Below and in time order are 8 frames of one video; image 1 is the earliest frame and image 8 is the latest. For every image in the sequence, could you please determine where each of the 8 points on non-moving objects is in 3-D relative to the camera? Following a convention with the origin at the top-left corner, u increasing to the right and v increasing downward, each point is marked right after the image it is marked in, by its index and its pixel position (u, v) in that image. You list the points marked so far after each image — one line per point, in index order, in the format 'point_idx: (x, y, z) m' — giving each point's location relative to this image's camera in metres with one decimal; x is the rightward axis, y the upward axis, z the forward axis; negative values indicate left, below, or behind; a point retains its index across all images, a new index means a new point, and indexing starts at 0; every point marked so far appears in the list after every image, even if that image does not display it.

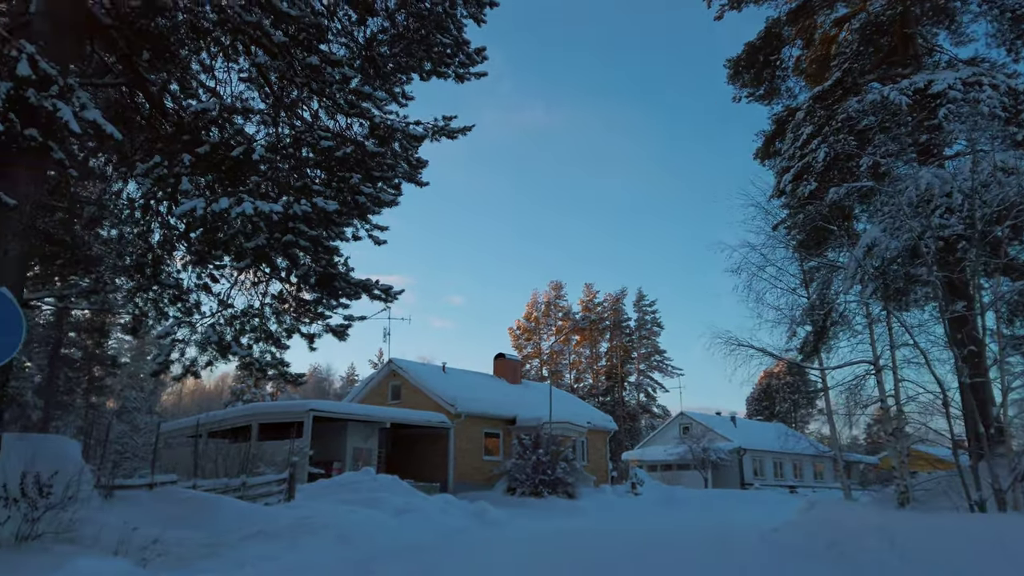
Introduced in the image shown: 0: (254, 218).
0: (-4.2, +1.1, +10.5) m
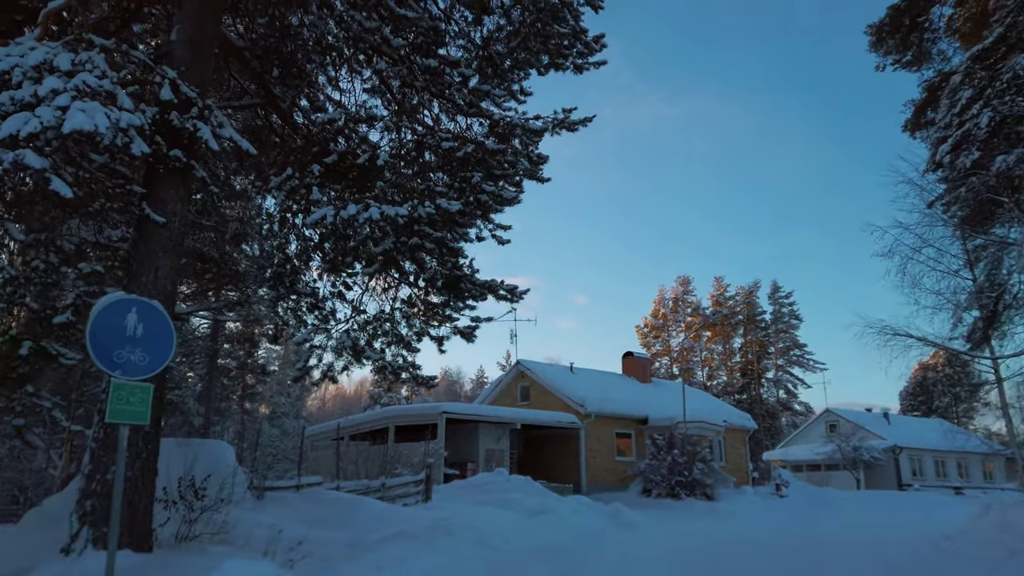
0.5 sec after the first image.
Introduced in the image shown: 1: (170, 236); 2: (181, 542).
0: (-2.1, +1.0, +10.4) m
1: (-5.2, +0.8, +9.8) m
2: (-4.8, -3.6, +9.4) m
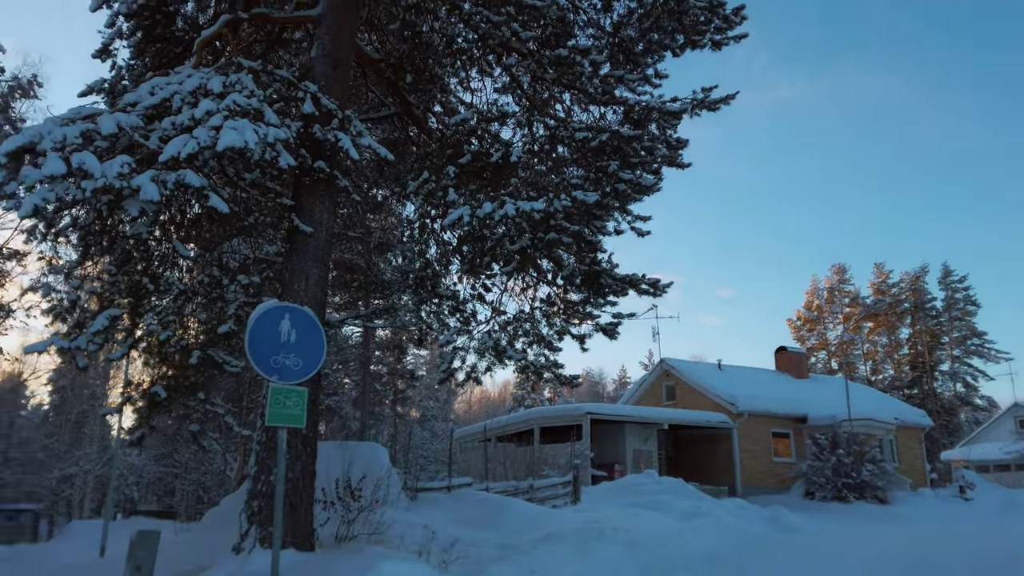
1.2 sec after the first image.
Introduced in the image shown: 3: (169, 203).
0: (0.0, +1.1, +10.0) m
1: (-3.0, +0.7, +10.0) m
2: (-2.6, -3.7, +9.6) m
3: (-4.7, +1.1, +8.7) m
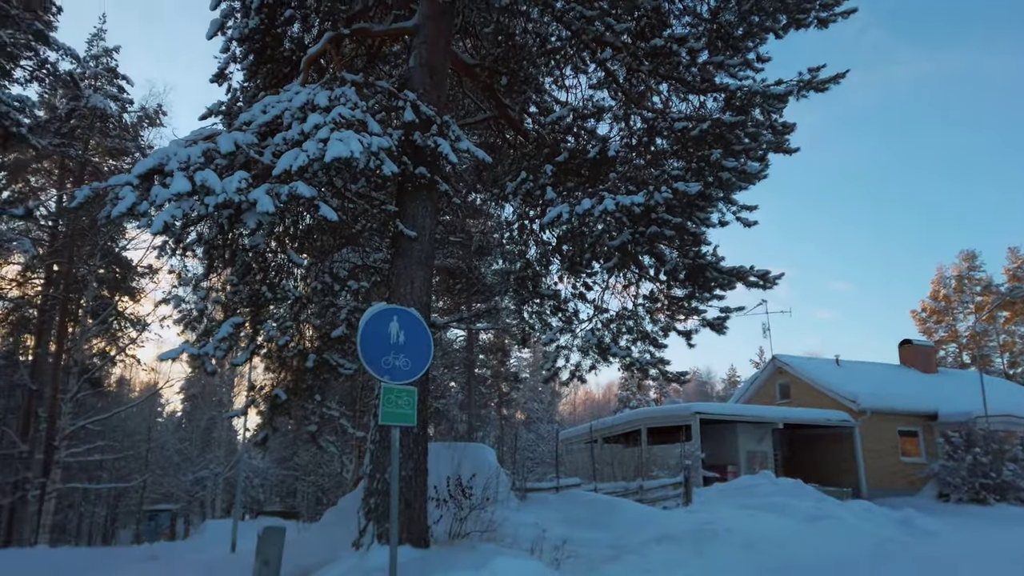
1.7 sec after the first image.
0: (+1.6, +1.2, +9.8) m
1: (-1.4, +0.6, +10.3) m
2: (-0.9, -3.7, +9.6) m
3: (-3.3, +1.0, +9.1) m
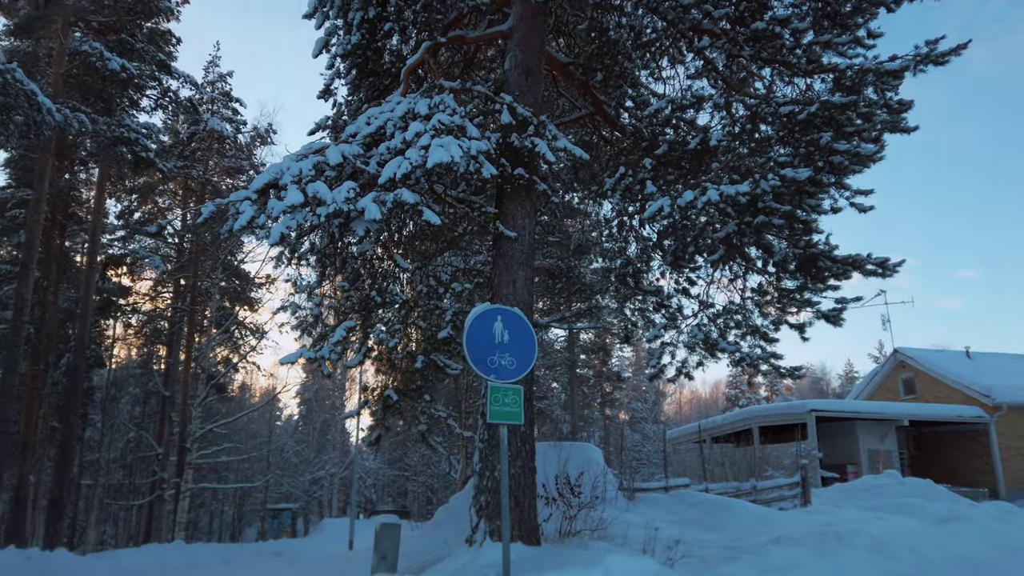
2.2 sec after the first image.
0: (+3.1, +1.3, +9.5) m
1: (+0.2, +0.6, +10.3) m
2: (+0.8, -3.7, +9.6) m
3: (-1.8, +1.0, +9.4) m
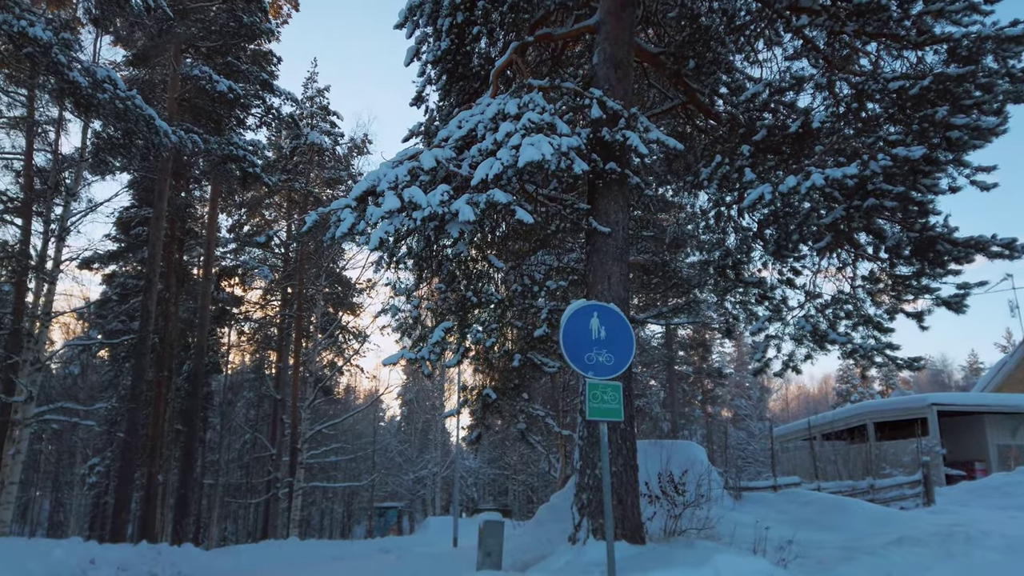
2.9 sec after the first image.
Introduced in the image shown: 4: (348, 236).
0: (+4.5, +1.4, +9.1) m
1: (+1.7, +0.7, +10.2) m
2: (+2.4, -3.6, +9.3) m
3: (-0.4, +1.0, +9.5) m
4: (-2.6, +0.8, +10.2) m
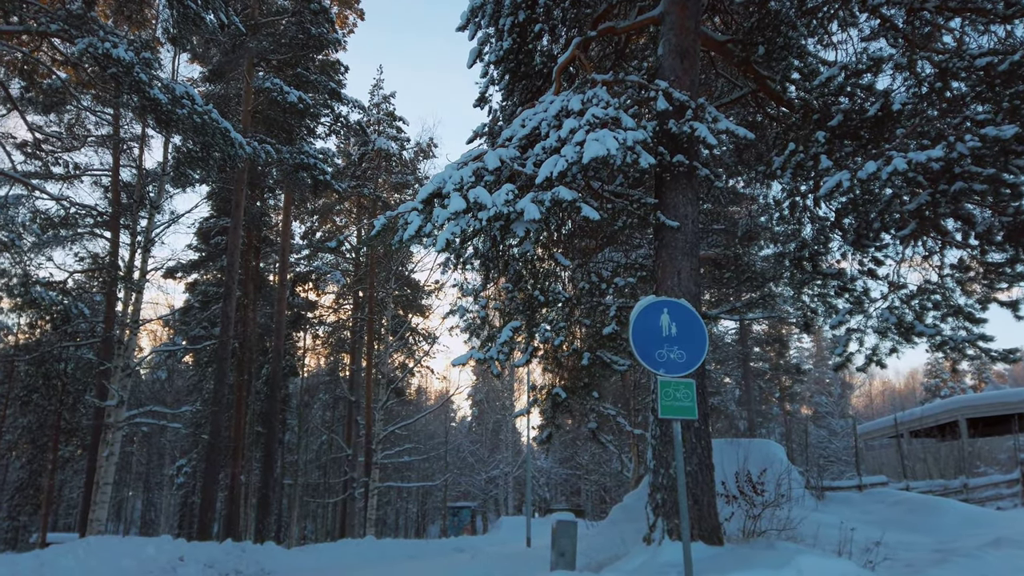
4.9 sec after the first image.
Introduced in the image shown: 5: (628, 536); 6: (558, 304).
0: (+5.5, +1.6, +8.6) m
1: (+2.7, +0.8, +10.0) m
2: (+3.5, -3.5, +9.1) m
3: (+0.6, +1.0, +9.5) m
4: (-1.5, +0.8, +10.3) m
5: (+1.8, -3.9, +10.0) m
6: (+0.8, -0.3, +10.8) m
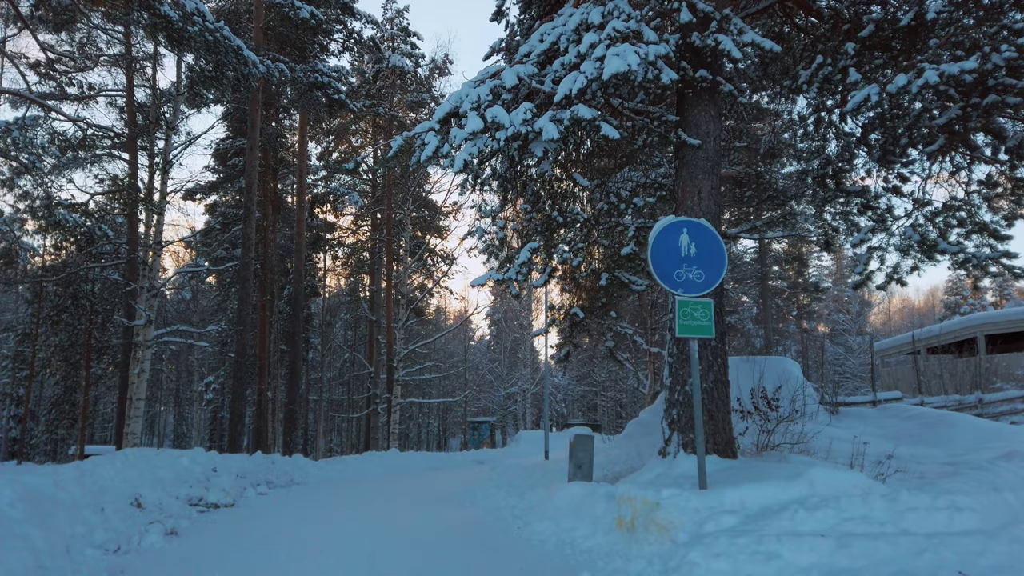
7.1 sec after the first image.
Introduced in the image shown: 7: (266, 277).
0: (+5.7, +2.7, +8.4) m
1: (+3.0, +2.0, +9.8) m
2: (+3.8, -2.3, +9.3) m
3: (+0.9, +2.2, +9.3) m
4: (-1.2, +2.1, +10.3) m
5: (+2.1, -2.6, +10.2) m
6: (+1.1, +1.1, +10.8) m
7: (-6.7, +0.2, +17.1) m
